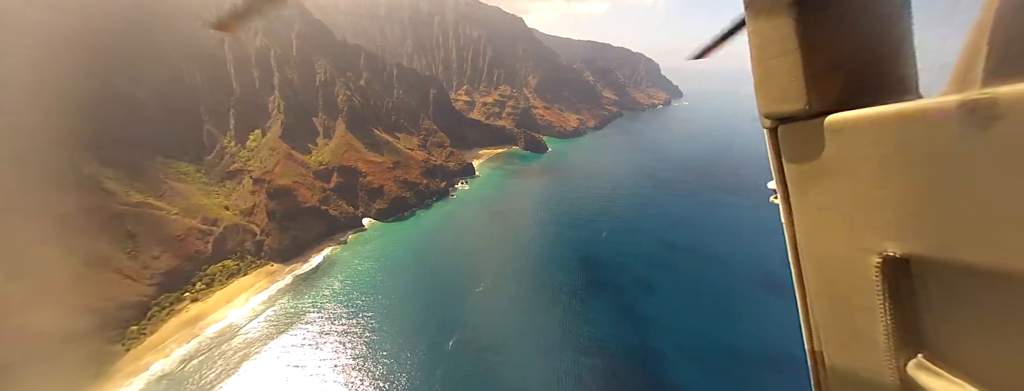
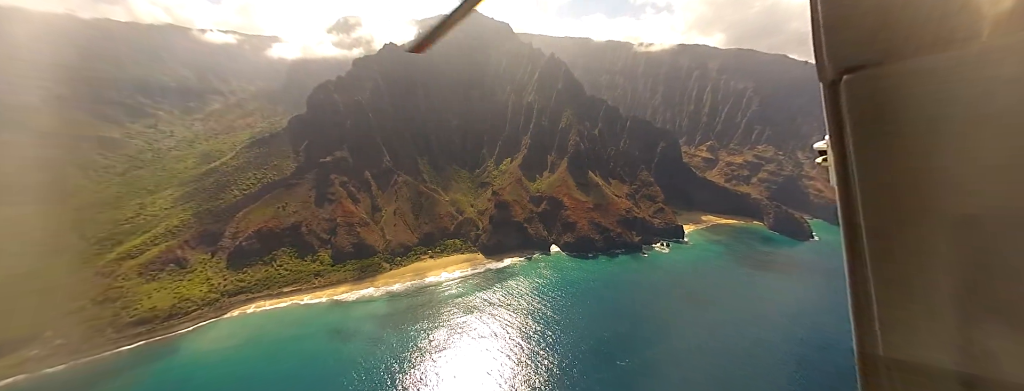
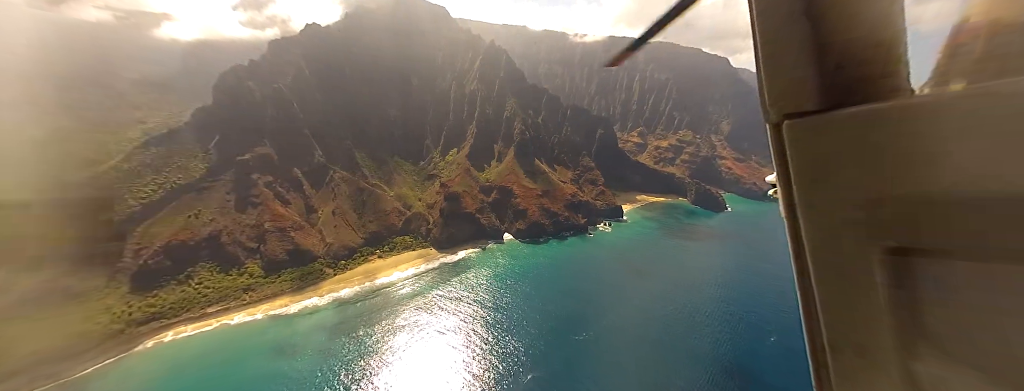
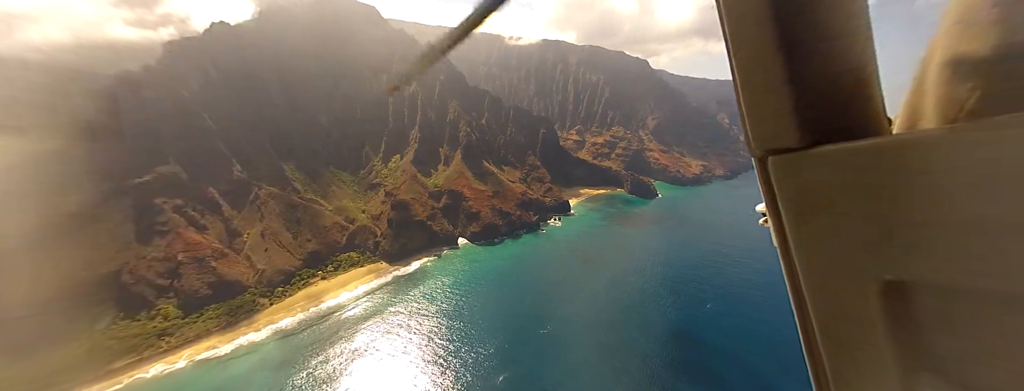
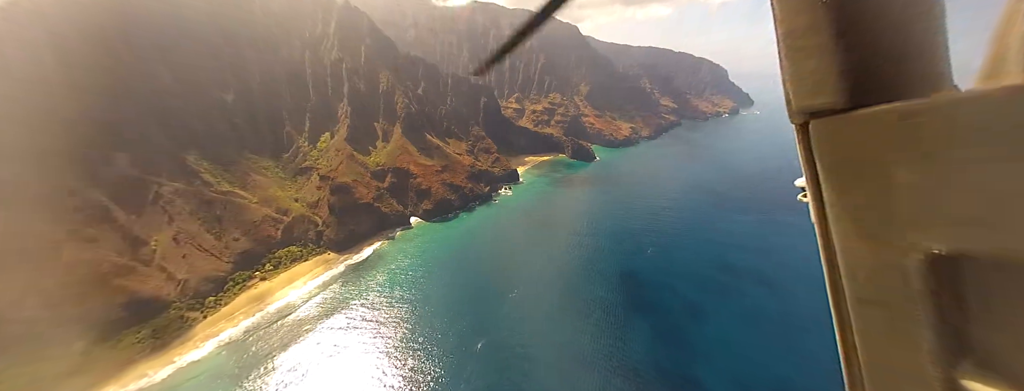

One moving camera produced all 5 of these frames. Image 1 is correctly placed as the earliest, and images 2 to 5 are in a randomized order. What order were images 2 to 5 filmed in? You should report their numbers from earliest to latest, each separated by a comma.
5, 4, 3, 2
